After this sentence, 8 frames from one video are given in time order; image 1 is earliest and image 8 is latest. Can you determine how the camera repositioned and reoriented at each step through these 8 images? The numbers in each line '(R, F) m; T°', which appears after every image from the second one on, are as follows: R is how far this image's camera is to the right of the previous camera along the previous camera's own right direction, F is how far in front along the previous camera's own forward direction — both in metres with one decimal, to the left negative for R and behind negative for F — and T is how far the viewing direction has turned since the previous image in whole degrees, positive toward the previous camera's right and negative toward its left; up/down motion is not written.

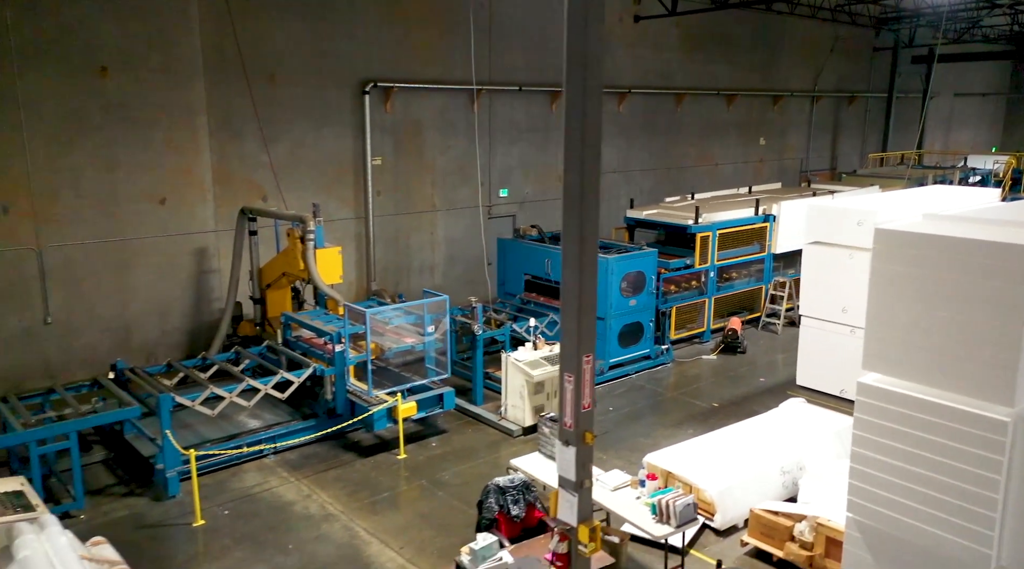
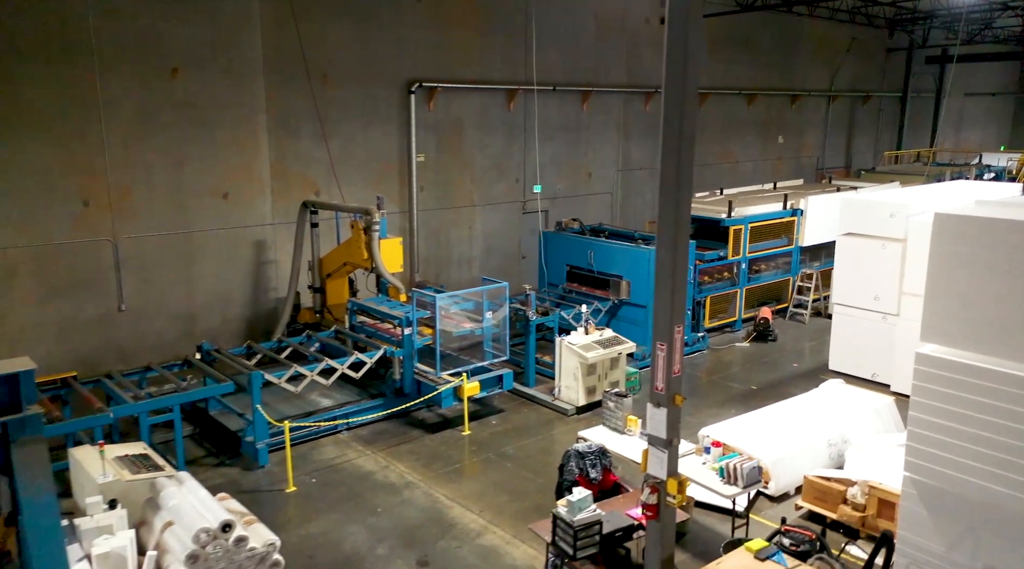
(-0.5, -0.5) m; 0°
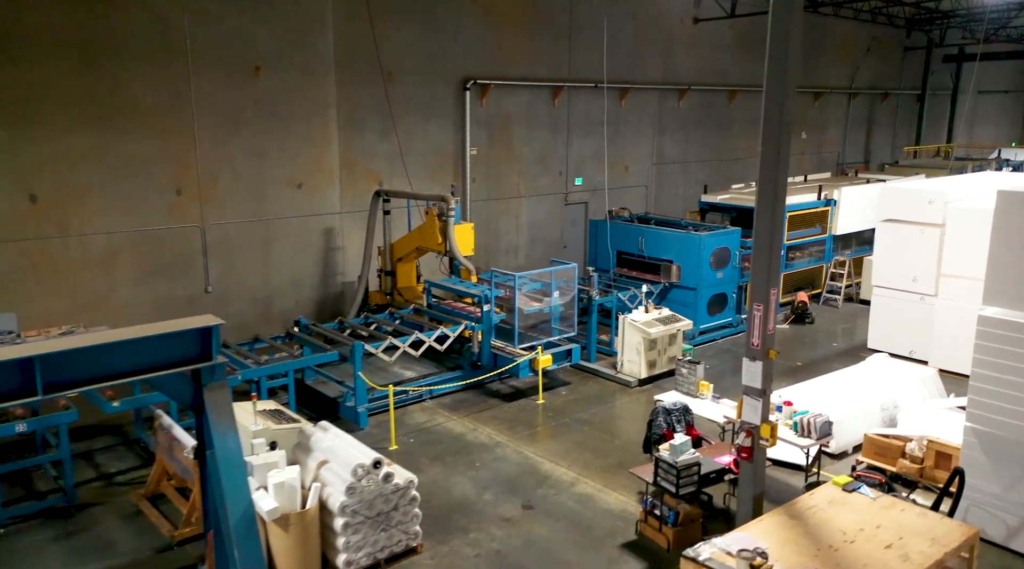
(-0.7, -0.6) m; 0°
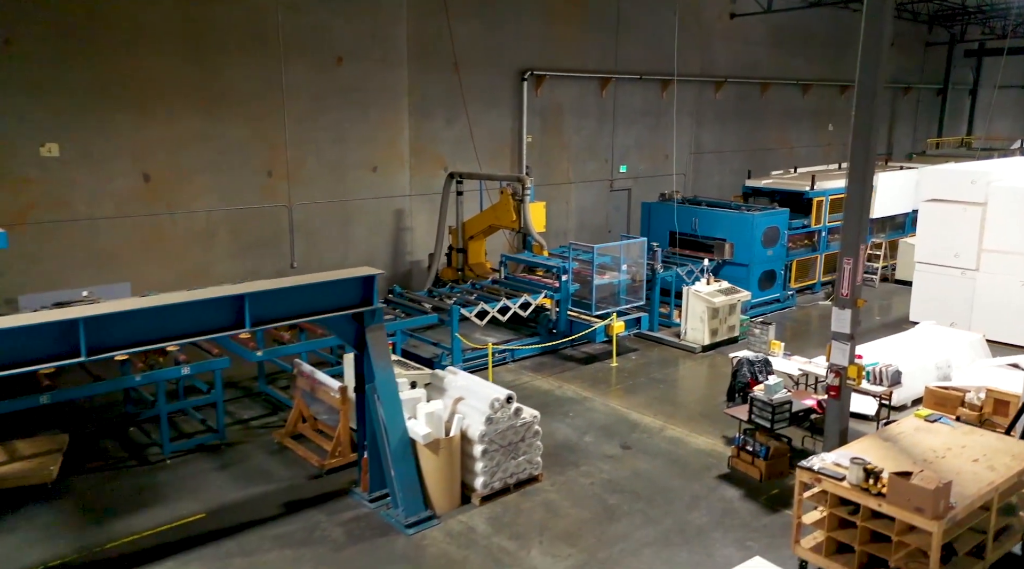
(-0.8, -0.7) m; 0°
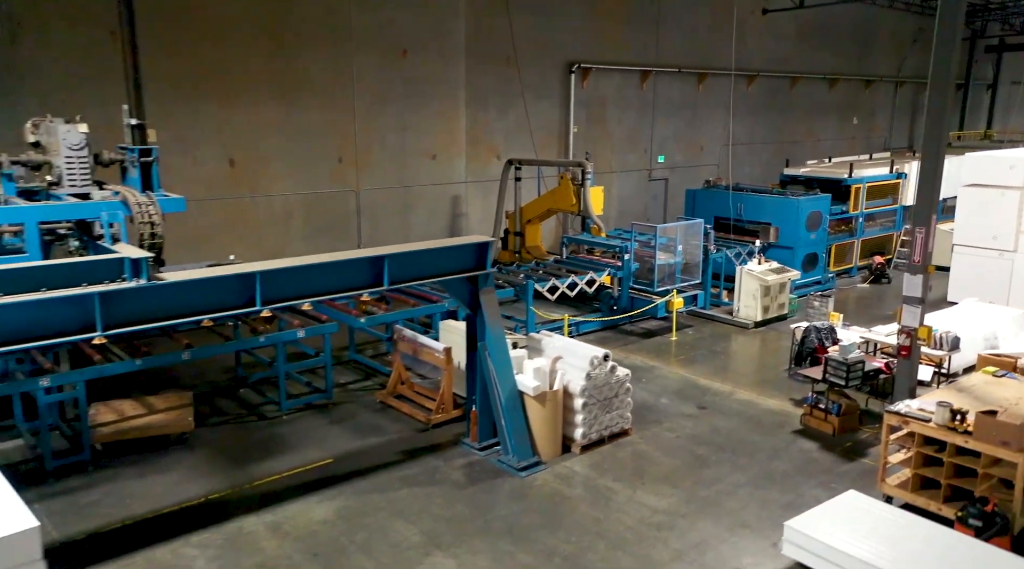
(-0.7, -0.5) m; 0°
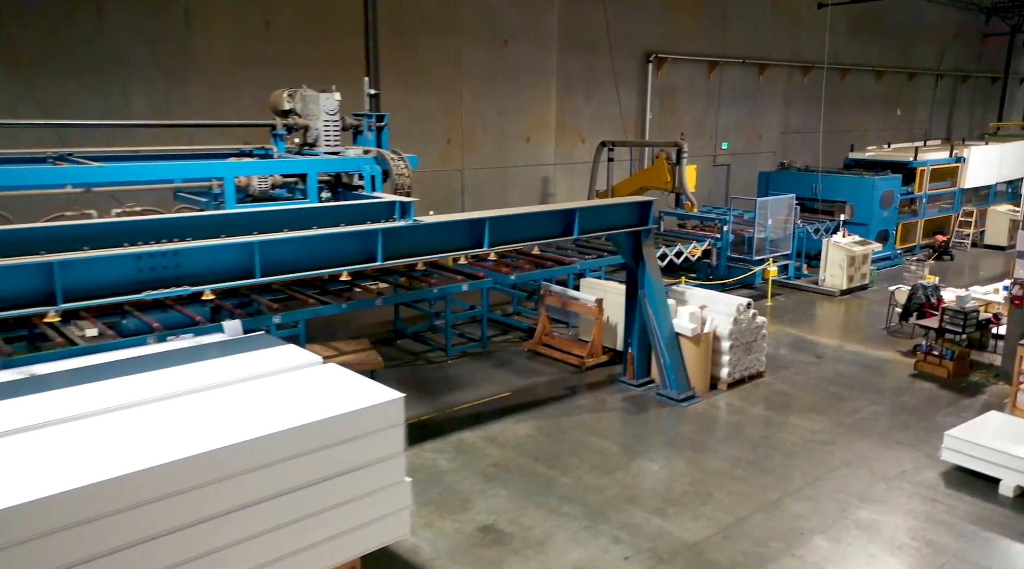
(-1.2, -0.8) m; -1°
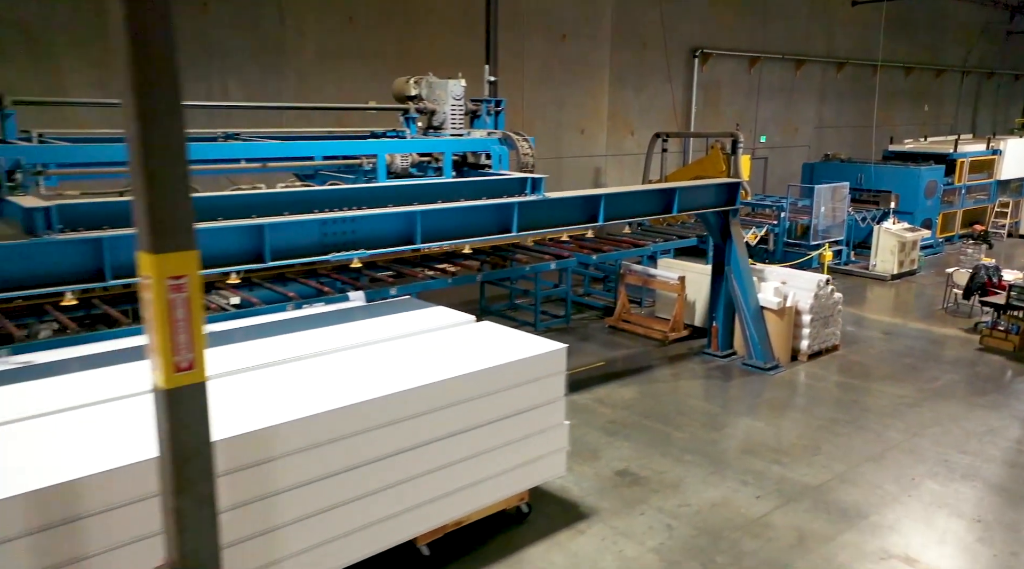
(-0.7, -0.4) m; 0°
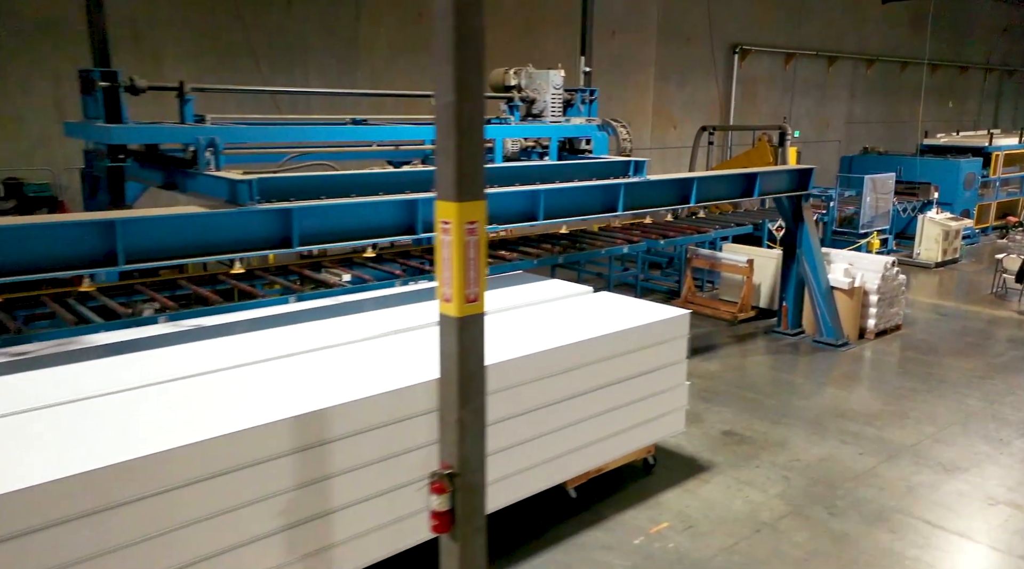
(-0.7, -0.4) m; 0°
